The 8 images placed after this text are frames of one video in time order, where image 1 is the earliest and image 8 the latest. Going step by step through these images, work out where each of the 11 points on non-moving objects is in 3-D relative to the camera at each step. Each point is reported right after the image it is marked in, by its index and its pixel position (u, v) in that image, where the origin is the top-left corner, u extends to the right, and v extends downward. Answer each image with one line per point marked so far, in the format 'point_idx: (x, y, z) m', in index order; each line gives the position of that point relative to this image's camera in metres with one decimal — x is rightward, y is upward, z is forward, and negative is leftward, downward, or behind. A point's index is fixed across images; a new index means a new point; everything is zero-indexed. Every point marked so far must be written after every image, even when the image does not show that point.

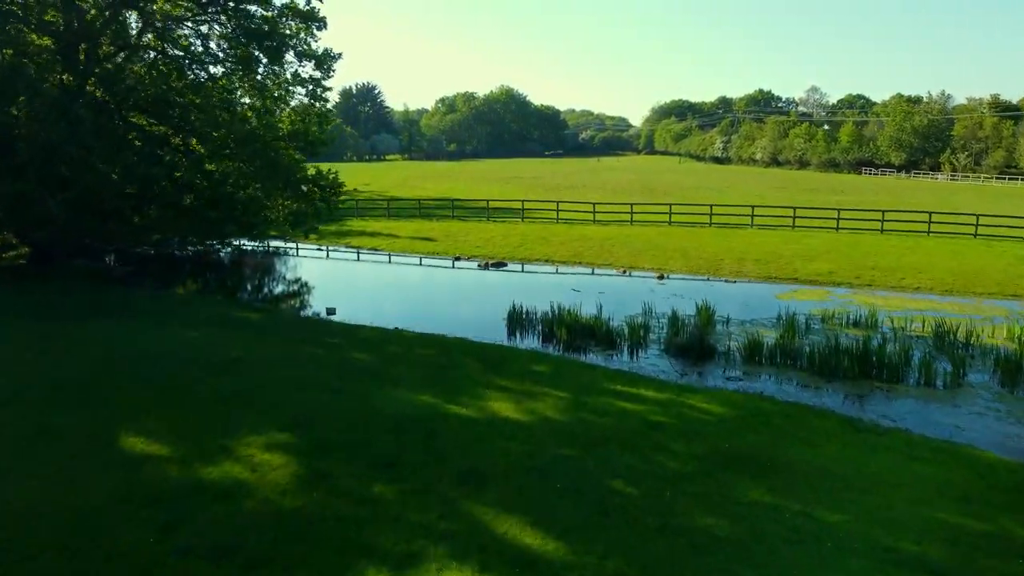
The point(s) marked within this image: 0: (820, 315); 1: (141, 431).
0: (+7.2, -0.6, +17.4) m
1: (-4.3, -1.7, +8.7) m
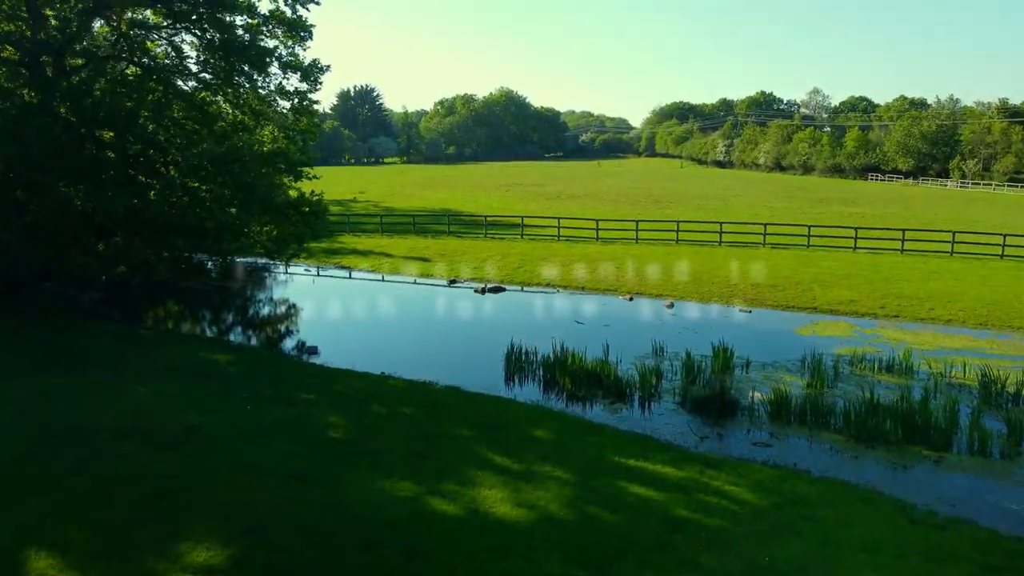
0: (+7.1, -1.5, +15.8) m
1: (-4.4, -2.5, +7.1) m
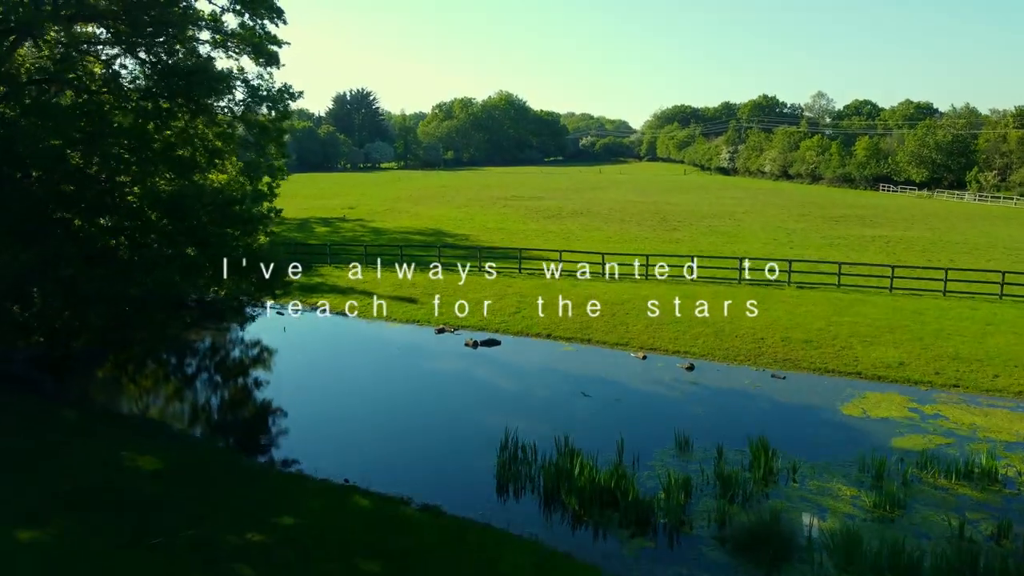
0: (+7.0, -2.9, +13.0) m
1: (-4.5, -3.9, +4.3) m
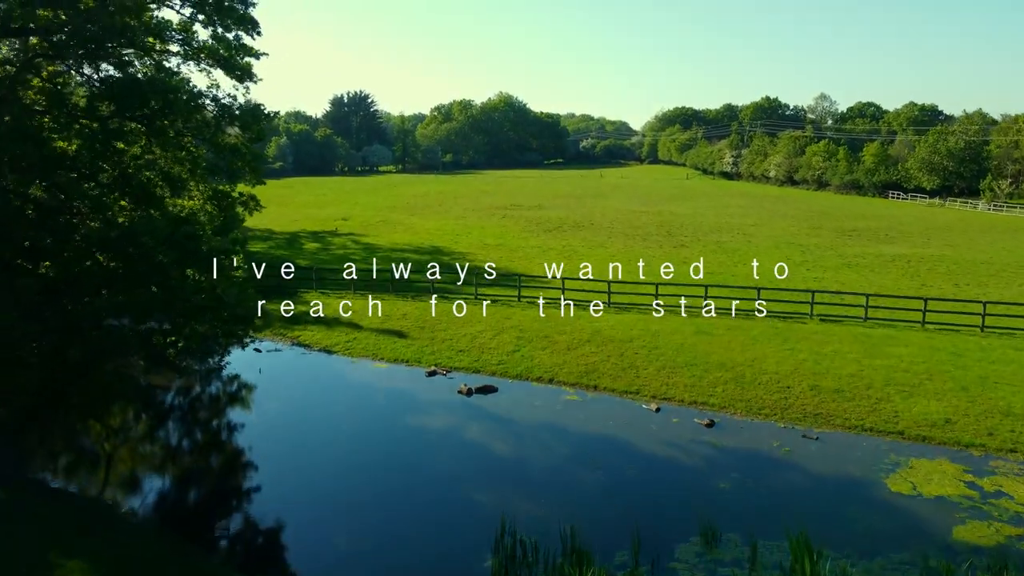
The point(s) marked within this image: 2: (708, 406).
0: (+7.0, -3.9, +11.0) m
1: (-4.5, -4.9, +2.3) m
2: (+4.5, -2.7, +17.3) m
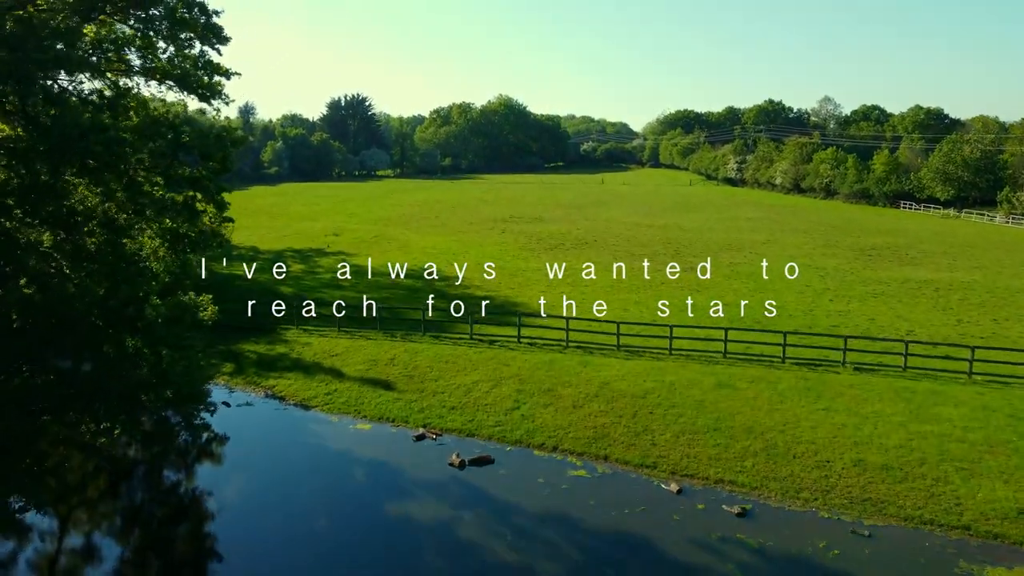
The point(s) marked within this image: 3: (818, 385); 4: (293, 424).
0: (+6.9, -5.2, +8.7) m
1: (-4.5, -6.2, 0.0) m
2: (+4.5, -4.0, +15.0) m
3: (+7.9, -2.5, +19.3) m
4: (-5.5, -3.4, +18.7) m
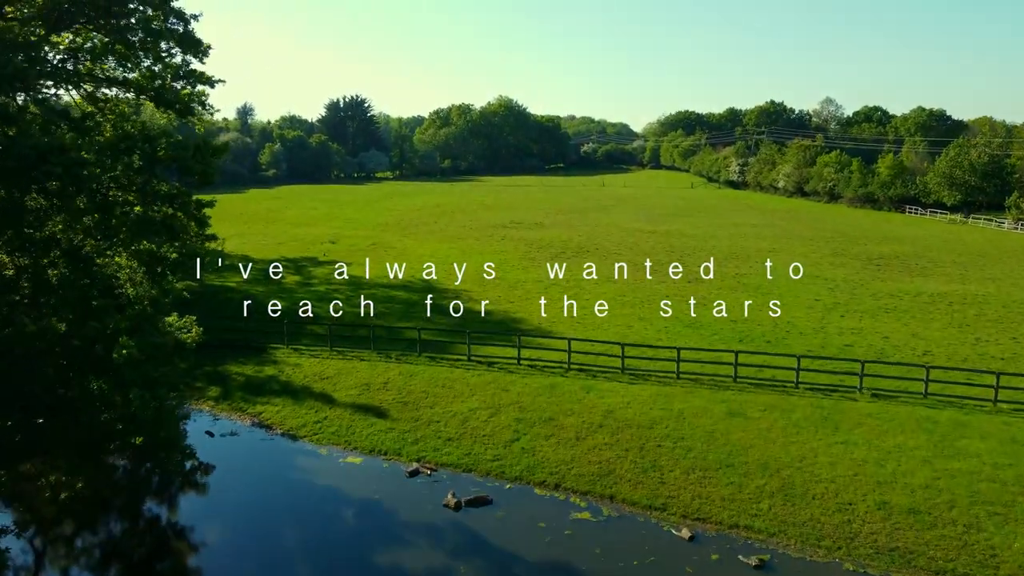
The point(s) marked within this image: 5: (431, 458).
0: (+6.9, -5.7, +7.7) m
1: (-4.5, -6.7, -1.0) m
2: (+4.5, -4.5, +13.9) m
3: (+7.9, -3.1, +18.3) m
4: (-5.5, -4.0, +17.7) m
5: (-1.9, -3.9, +17.2) m
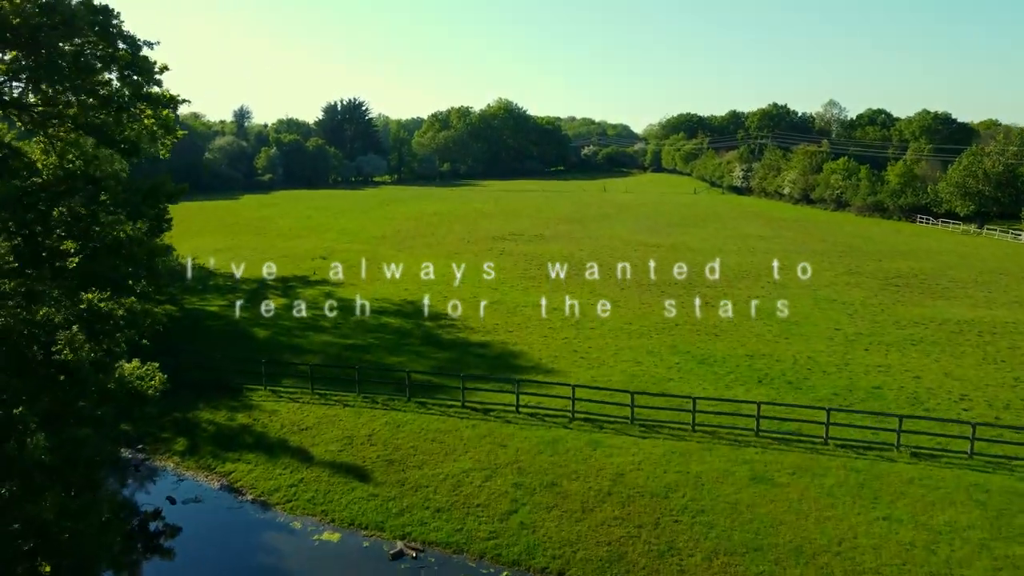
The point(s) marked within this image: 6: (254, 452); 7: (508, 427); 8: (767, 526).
0: (+6.9, -6.9, +5.7) m
1: (-4.6, -7.8, -3.0) m
2: (+4.4, -5.6, +11.9) m
3: (+7.9, -4.2, +16.2) m
4: (-5.5, -5.1, +15.7) m
5: (-1.9, -5.0, +15.2) m
6: (-6.5, -4.1, +18.8) m
7: (-0.1, -3.6, +19.5) m
8: (+5.0, -4.7, +14.8) m
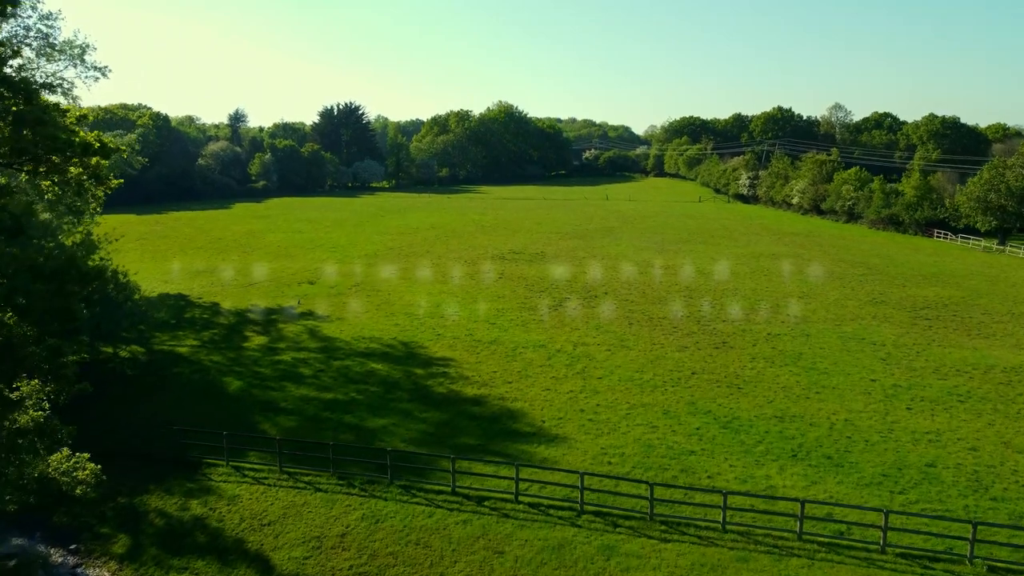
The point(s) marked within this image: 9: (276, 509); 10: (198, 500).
0: (+6.8, -8.5, +2.8) m
1: (-4.6, -9.5, -5.9) m
2: (+4.4, -7.3, +9.0) m
3: (+7.8, -5.8, +13.4) m
4: (-5.6, -6.7, +12.8) m
5: (-2.0, -6.6, +12.3) m
6: (-6.5, -5.7, +15.9) m
7: (-0.1, -5.2, +16.6) m
8: (+5.0, -6.3, +11.9) m
9: (-5.5, -5.2, +17.5) m
10: (-7.7, -5.1, +18.2) m
